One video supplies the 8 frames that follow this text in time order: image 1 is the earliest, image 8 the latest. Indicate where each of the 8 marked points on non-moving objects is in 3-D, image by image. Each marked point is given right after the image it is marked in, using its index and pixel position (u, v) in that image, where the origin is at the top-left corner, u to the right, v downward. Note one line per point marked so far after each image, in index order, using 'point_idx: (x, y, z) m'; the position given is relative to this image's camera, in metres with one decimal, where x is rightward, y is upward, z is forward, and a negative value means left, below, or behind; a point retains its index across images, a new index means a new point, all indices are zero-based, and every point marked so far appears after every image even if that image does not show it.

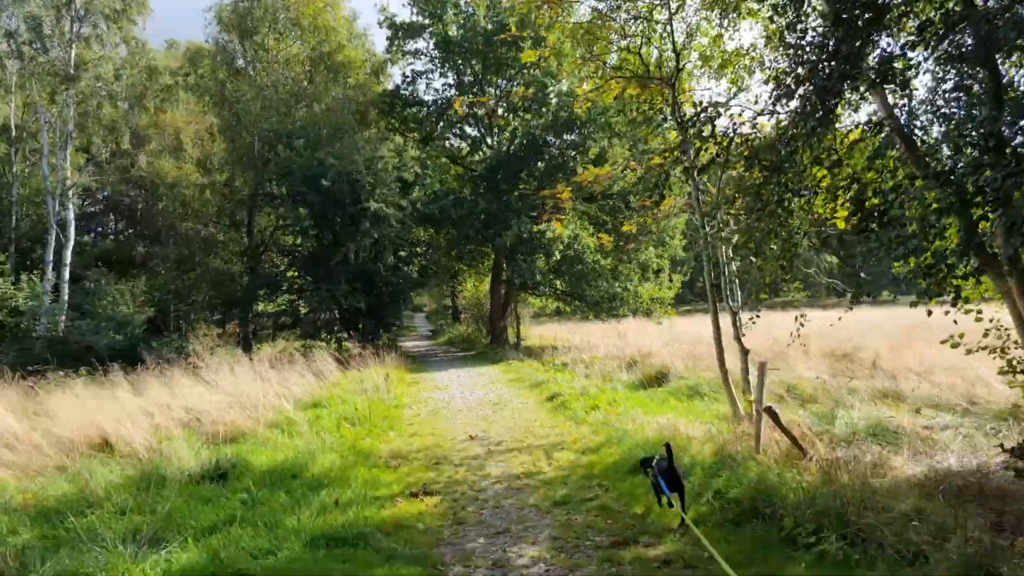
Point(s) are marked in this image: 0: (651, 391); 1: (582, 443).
0: (+2.3, -1.7, +12.2) m
1: (+0.7, -1.7, +7.8) m
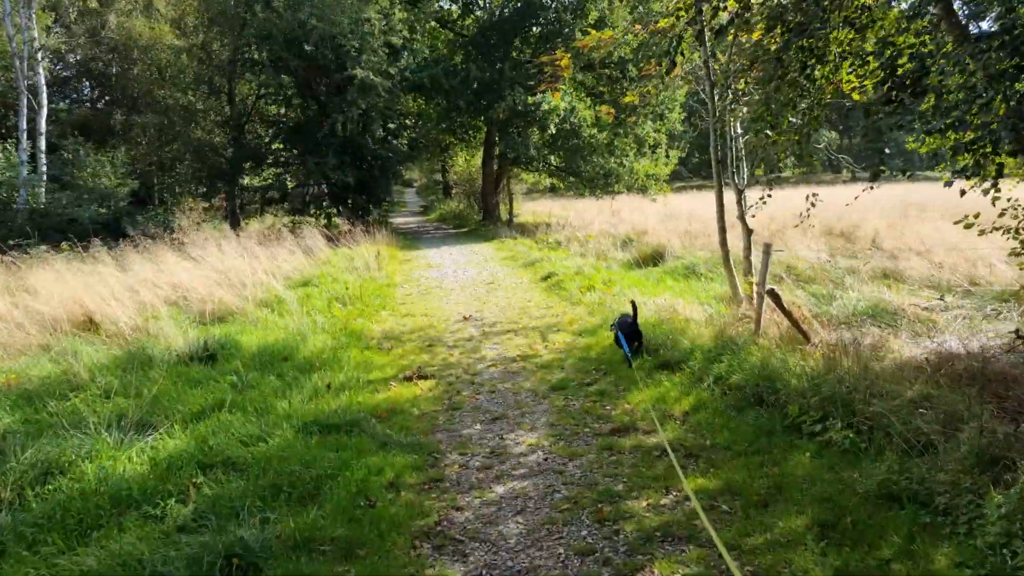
0: (+2.2, +0.3, +12.1) m
1: (+0.7, -0.4, +7.7) m
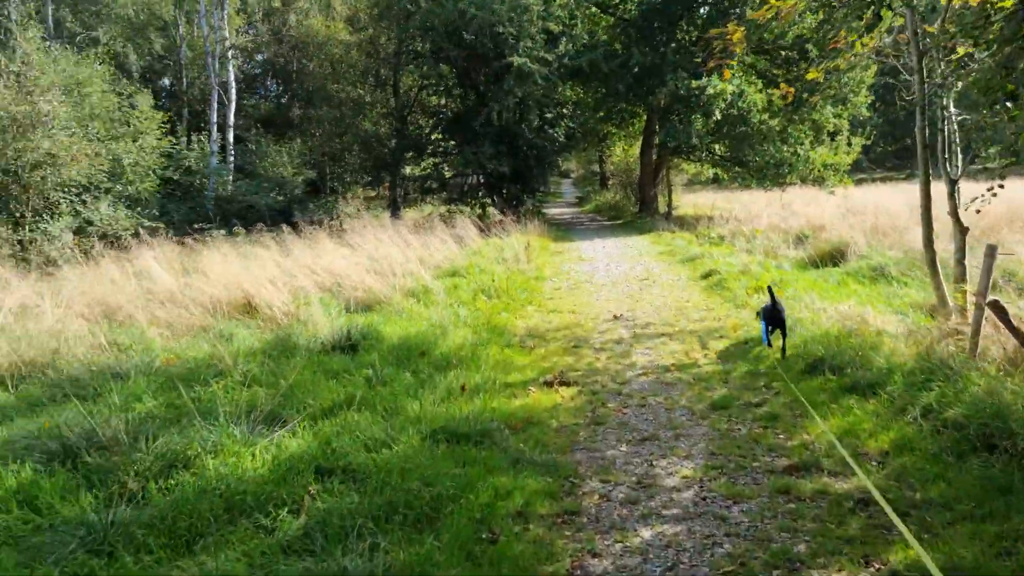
0: (+4.6, +0.2, +10.8) m
1: (+2.2, -0.4, +6.9) m
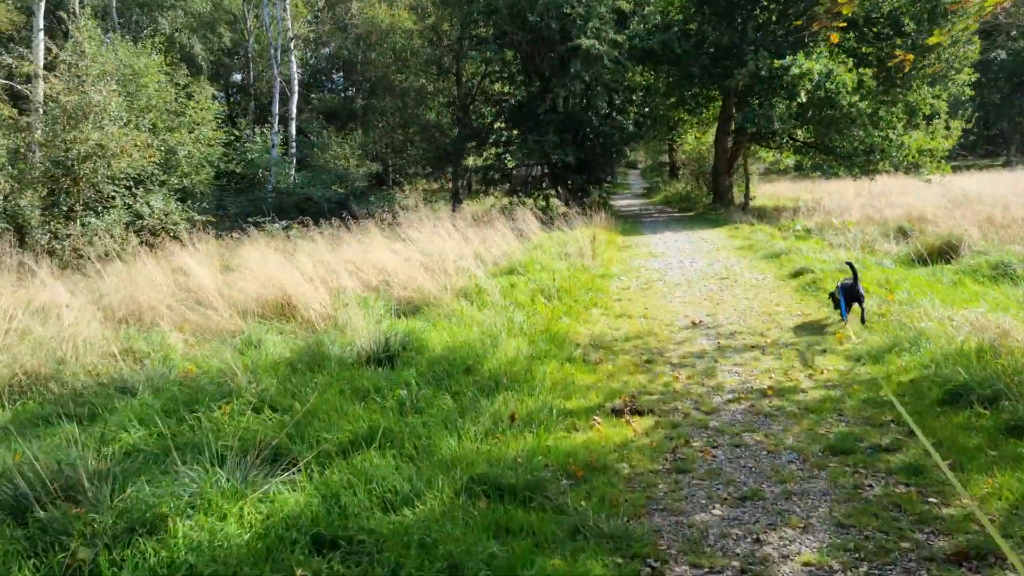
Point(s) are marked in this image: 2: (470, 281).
0: (+5.4, +0.2, +9.4) m
1: (+2.7, -0.4, +5.7) m
2: (-0.5, +0.1, +8.7) m
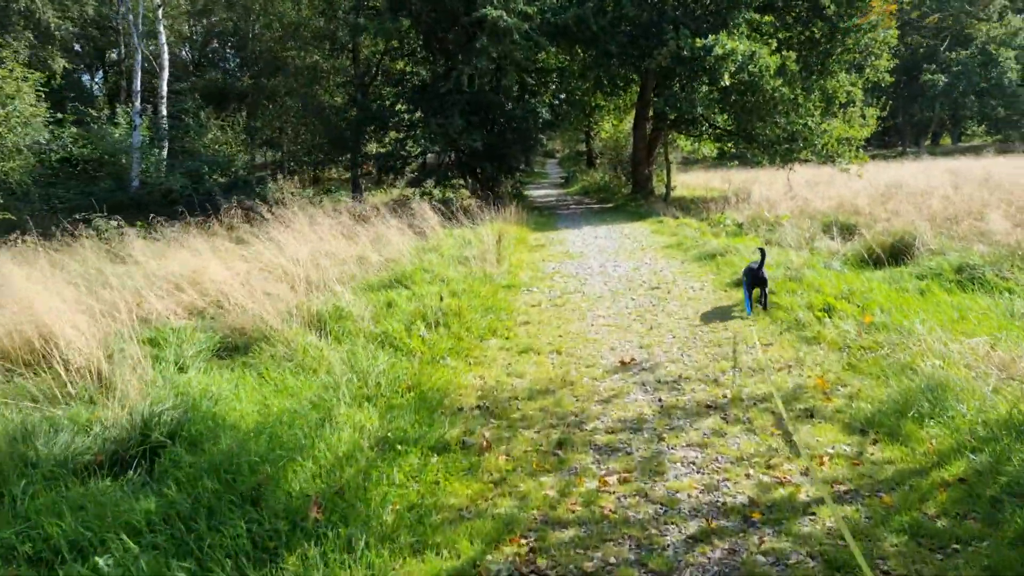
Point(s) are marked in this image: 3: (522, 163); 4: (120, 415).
0: (+4.2, +0.1, +8.0) m
1: (+1.8, -0.6, +4.0) m
2: (-1.6, -0.1, +6.6) m
3: (+0.3, +3.3, +19.3) m
4: (-2.0, -0.7, +3.8) m
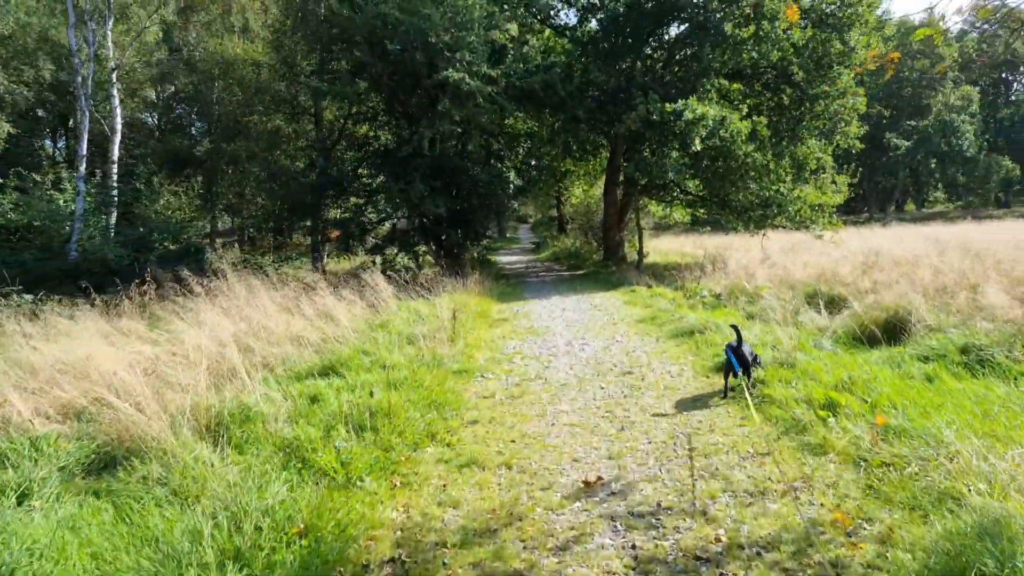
0: (+3.7, -0.7, +7.1) m
1: (+1.5, -1.1, +3.0) m
2: (-2.0, -0.8, +5.5) m
3: (-0.6, +1.5, +18.5) m
4: (-2.3, -1.1, +2.7) m
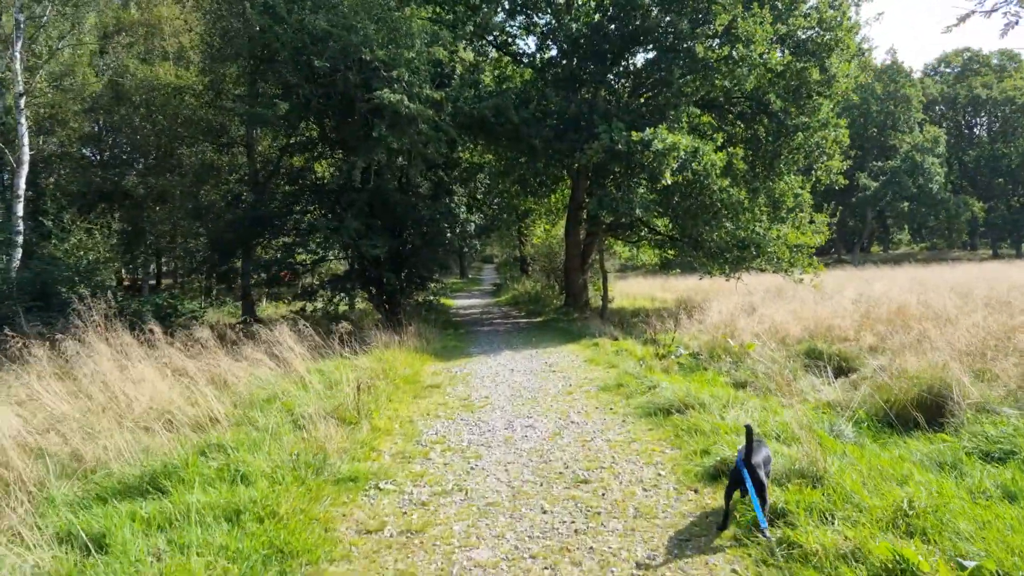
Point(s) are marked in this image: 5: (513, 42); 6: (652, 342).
0: (+3.1, -1.2, +5.2) m
1: (+1.1, -1.4, +1.0) m
2: (-2.6, -1.2, +3.4) m
3: (-1.7, +0.4, +16.5) m
4: (-2.8, -1.4, +0.5) m
5: (0.0, +6.2, +18.4) m
6: (+2.3, -0.9, +12.0) m
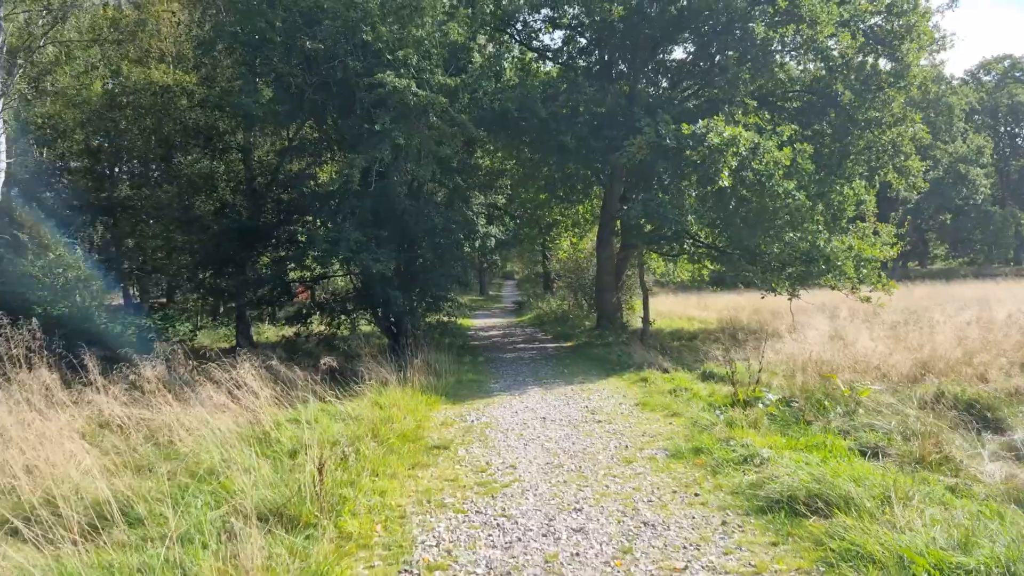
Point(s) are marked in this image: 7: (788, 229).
0: (+3.3, -1.3, +2.9) m
1: (+1.2, -1.4, -1.2) m
2: (-2.4, -1.3, +1.2) m
3: (-1.2, 0.0, +14.3) m
4: (-2.7, -1.4, -1.7) m
5: (+0.6, +5.8, +16.3) m
6: (+2.7, -1.1, +9.6) m
7: (+5.3, +1.2, +14.1) m
